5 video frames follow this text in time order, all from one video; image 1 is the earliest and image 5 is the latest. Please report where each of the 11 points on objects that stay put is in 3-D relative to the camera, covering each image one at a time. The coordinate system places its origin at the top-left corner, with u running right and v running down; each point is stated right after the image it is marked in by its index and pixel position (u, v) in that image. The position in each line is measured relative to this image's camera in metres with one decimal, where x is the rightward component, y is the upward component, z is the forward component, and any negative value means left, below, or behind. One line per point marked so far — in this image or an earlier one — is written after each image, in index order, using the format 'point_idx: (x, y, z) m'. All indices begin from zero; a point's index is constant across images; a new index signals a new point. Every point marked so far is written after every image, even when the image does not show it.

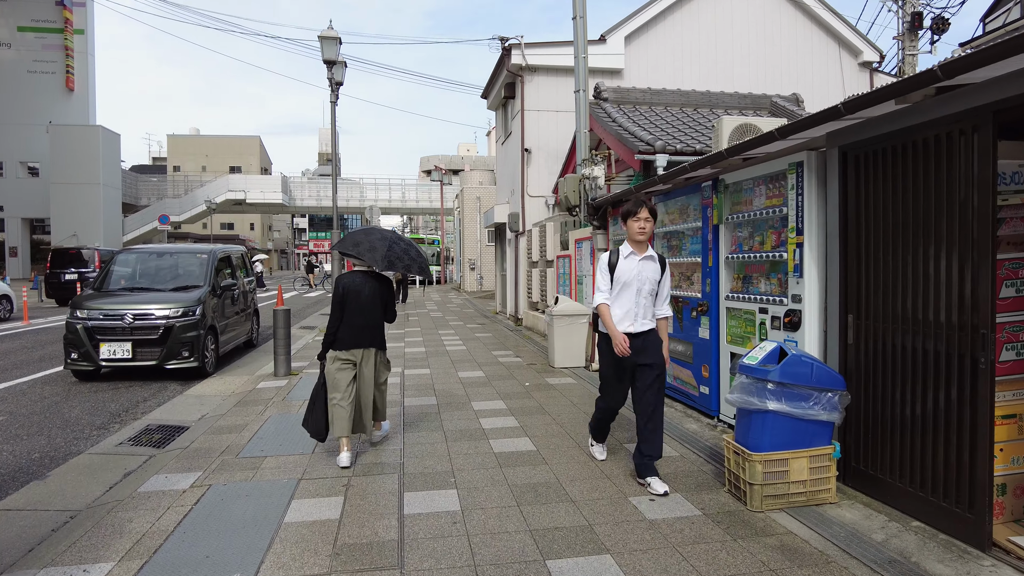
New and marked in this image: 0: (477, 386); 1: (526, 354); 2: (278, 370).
0: (-0.4, -1.2, +7.6) m
1: (+0.2, -1.0, +9.9) m
2: (-3.1, -1.1, +8.5) m
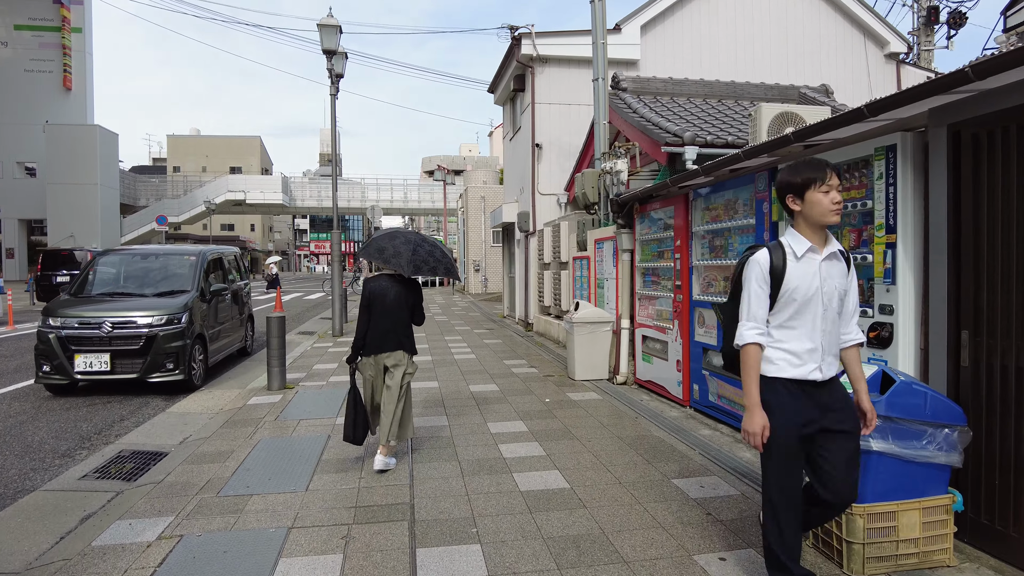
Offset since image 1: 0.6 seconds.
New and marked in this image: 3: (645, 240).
0: (-0.2, -1.2, +6.9) m
1: (+0.4, -1.1, +9.1) m
2: (-2.9, -1.2, +7.8) m
3: (+1.6, +0.6, +7.4) m
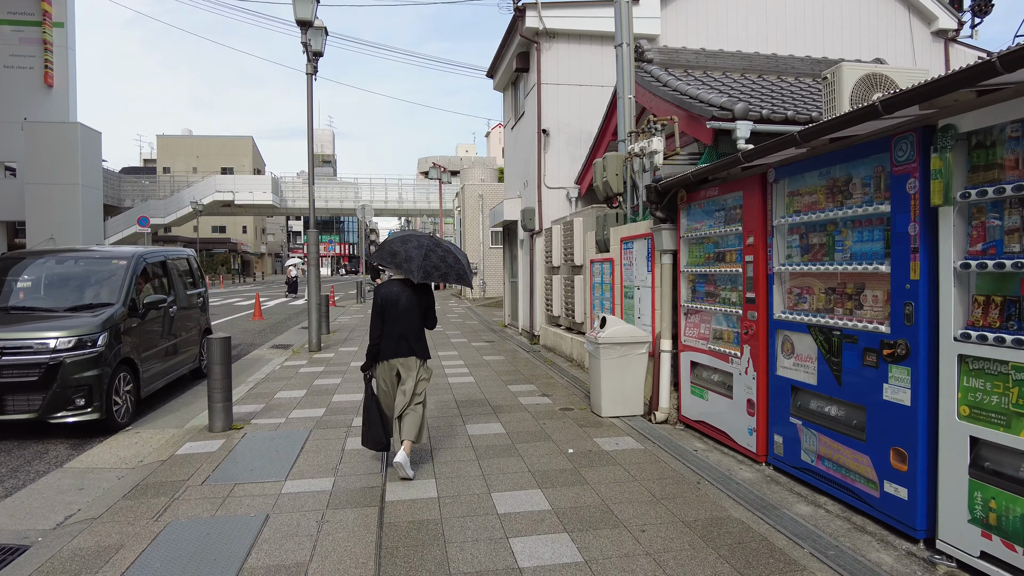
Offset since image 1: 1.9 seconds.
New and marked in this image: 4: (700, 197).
0: (-0.1, -1.3, +5.2) m
1: (+0.5, -1.2, +7.5) m
2: (-2.8, -1.3, +6.1) m
3: (+1.7, +0.4, +5.8) m
4: (+1.7, +0.8, +5.6) m
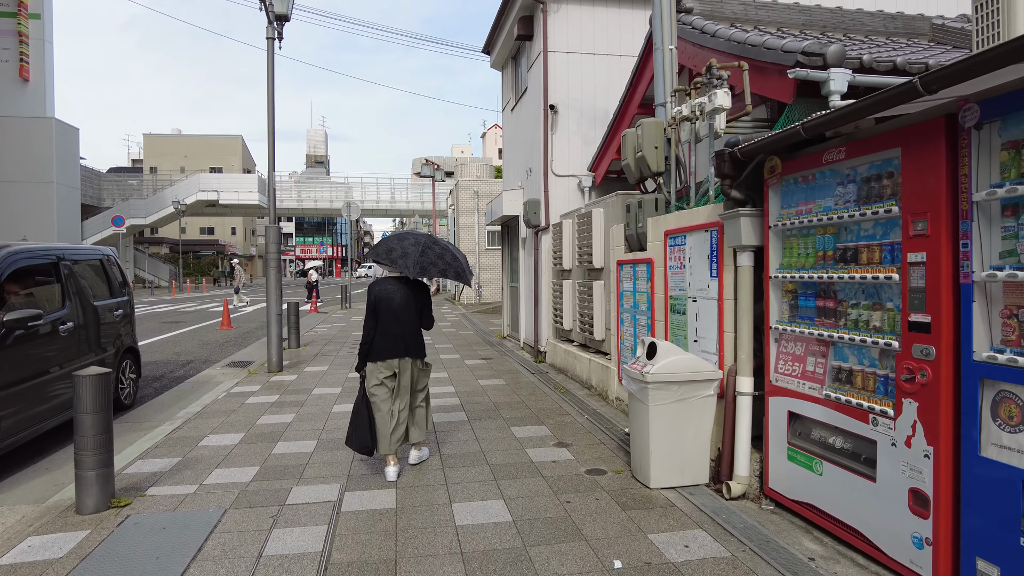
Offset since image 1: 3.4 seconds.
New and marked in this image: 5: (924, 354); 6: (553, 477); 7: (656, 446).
0: (-0.1, -1.4, +3.3) m
1: (+0.5, -1.3, +5.5) m
2: (-2.8, -1.4, +4.1) m
3: (+1.7, +0.4, +3.9) m
4: (+1.7, +0.7, +3.7) m
5: (+1.8, -0.3, +2.9) m
6: (+0.3, -1.3, +4.6) m
7: (+1.0, -1.1, +4.3) m
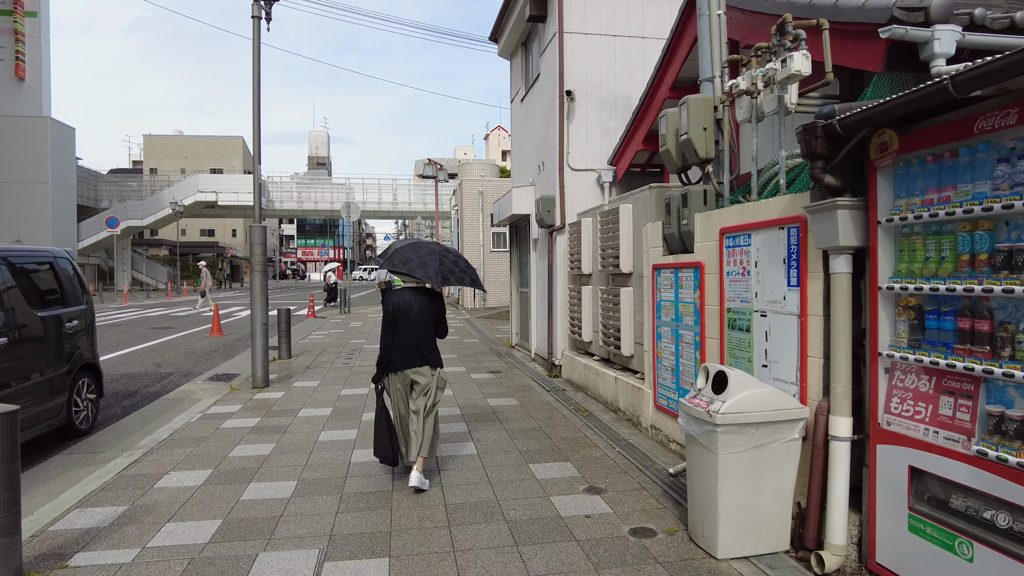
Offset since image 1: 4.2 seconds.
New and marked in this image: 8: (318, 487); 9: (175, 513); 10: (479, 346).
0: (+0.1, -1.5, +2.3) m
1: (+0.7, -1.4, +4.5) m
2: (-2.6, -1.4, +3.2) m
3: (+1.9, +0.3, +2.9) m
4: (+1.9, +0.7, +2.7) m
5: (+2.0, -0.4, +1.9) m
6: (+0.4, -1.4, +3.7) m
7: (+1.1, -1.1, +3.3) m
8: (-1.4, -1.5, +4.7) m
9: (-2.2, -1.5, +4.3) m
10: (-0.7, -1.2, +13.0) m
